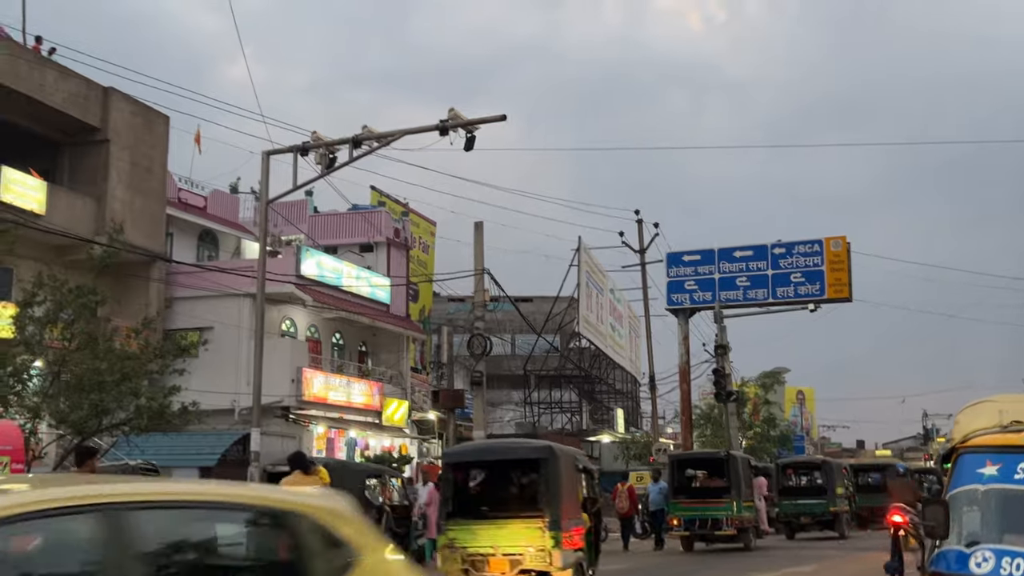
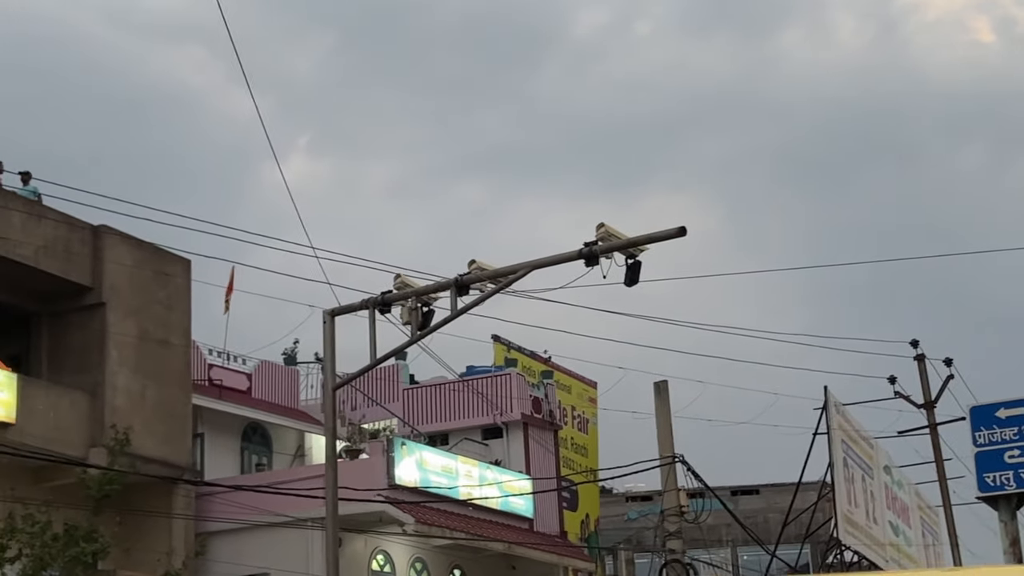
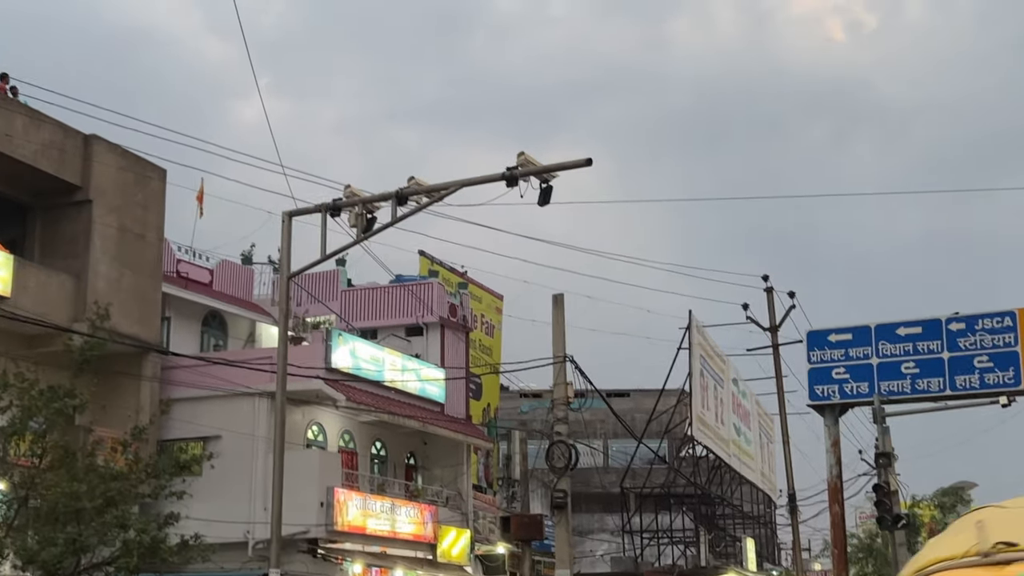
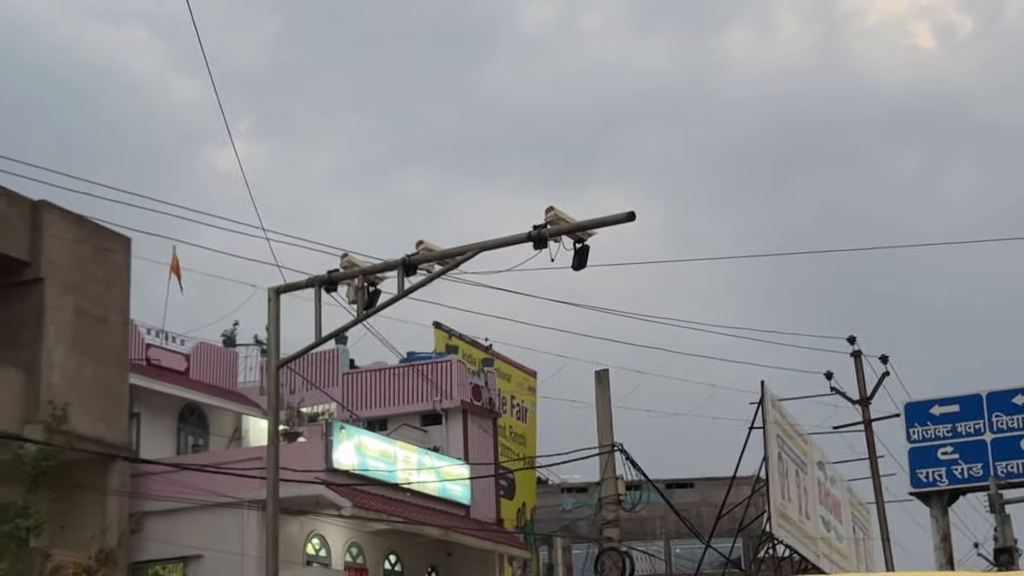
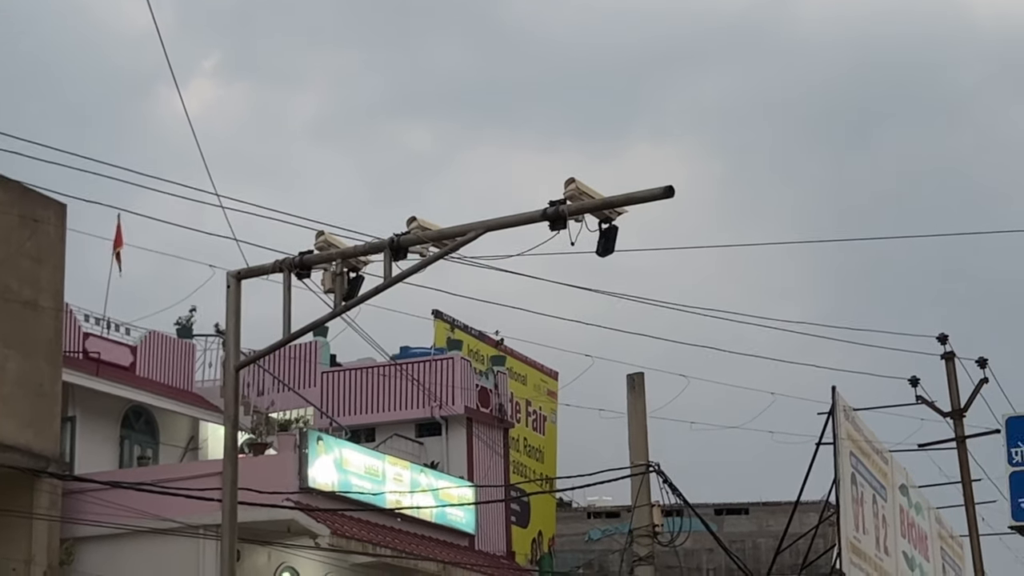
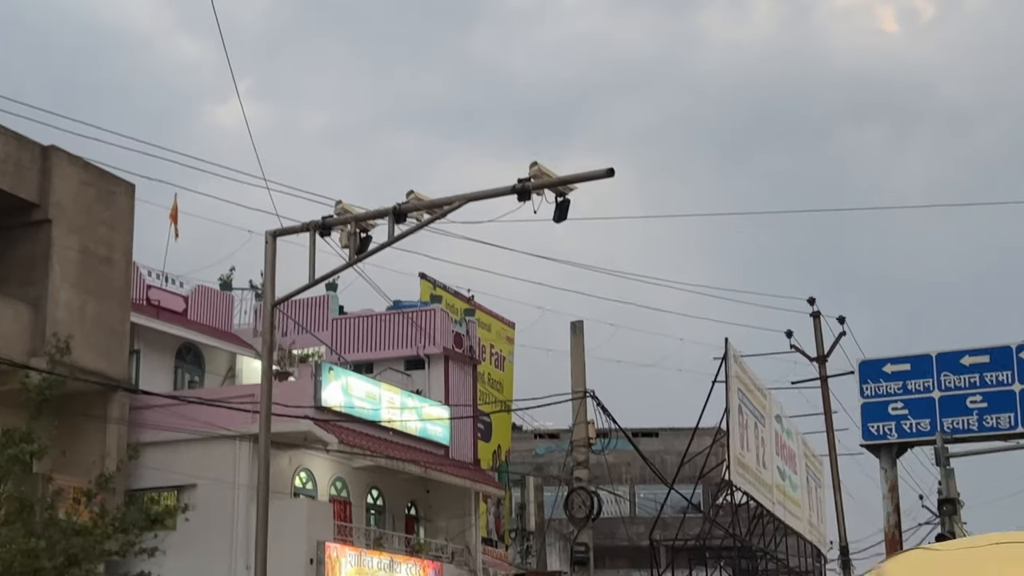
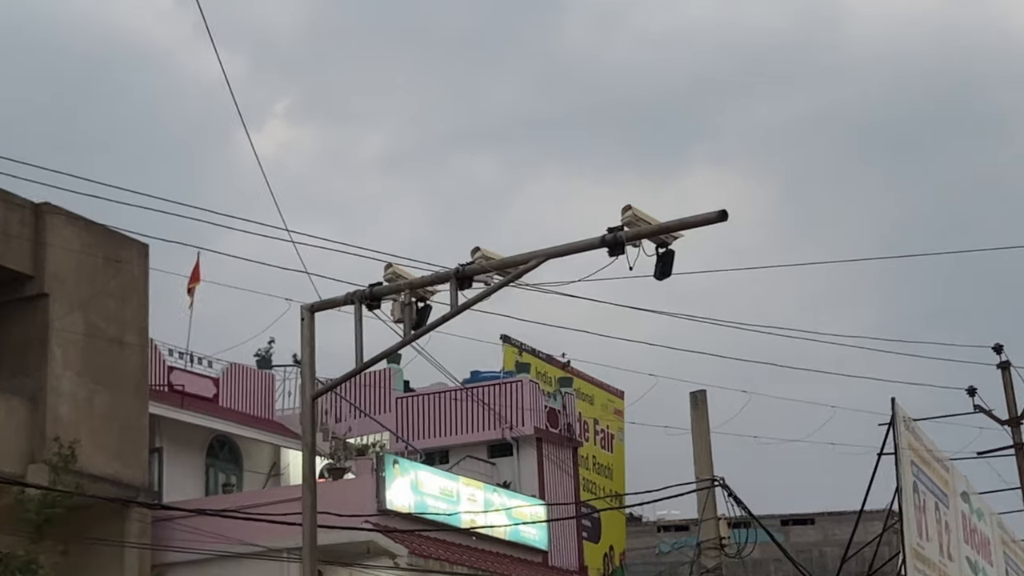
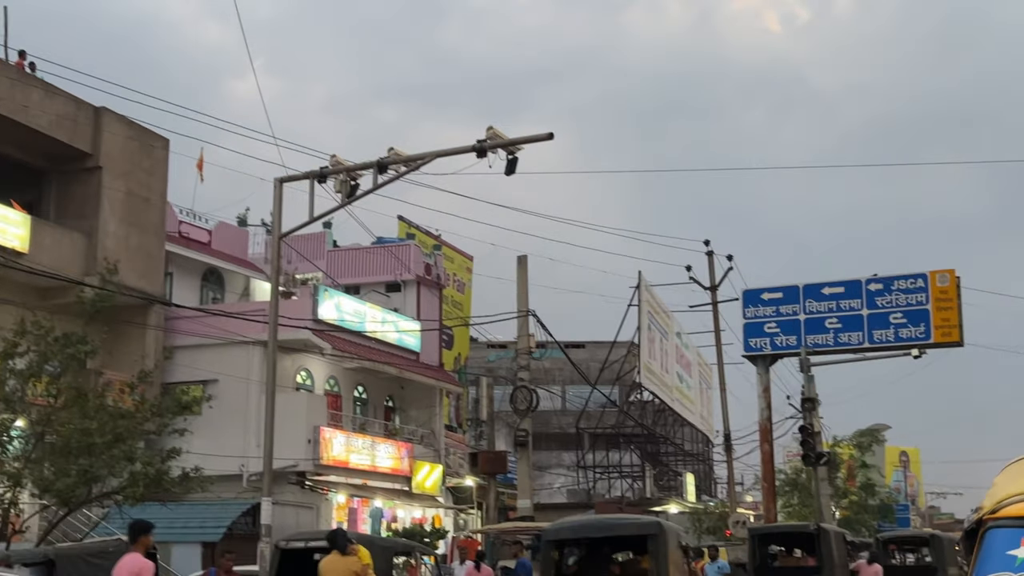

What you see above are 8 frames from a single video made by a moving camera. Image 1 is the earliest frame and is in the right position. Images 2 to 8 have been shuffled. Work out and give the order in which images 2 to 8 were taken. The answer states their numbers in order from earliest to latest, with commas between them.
8, 3, 6, 4, 2, 7, 5
